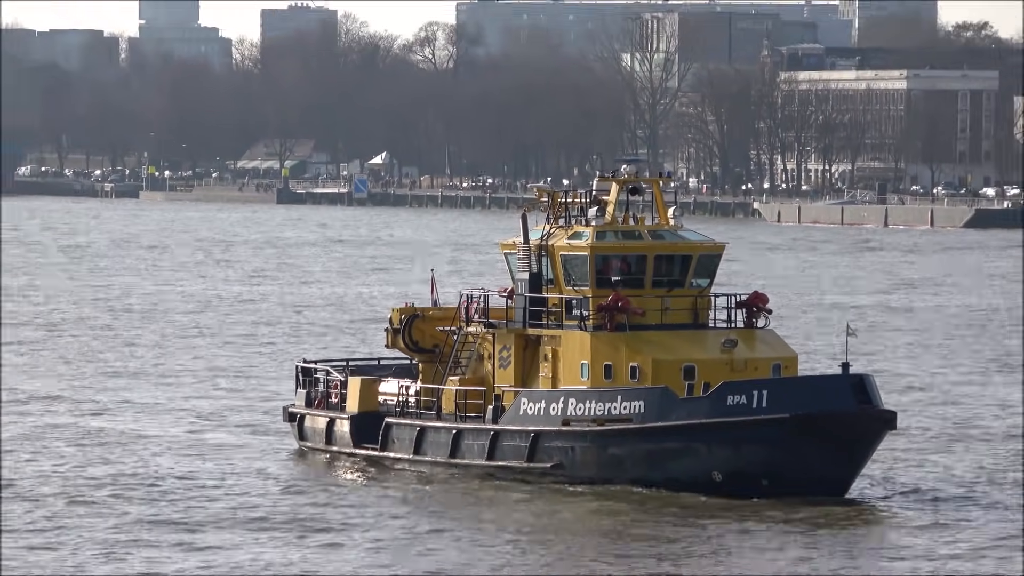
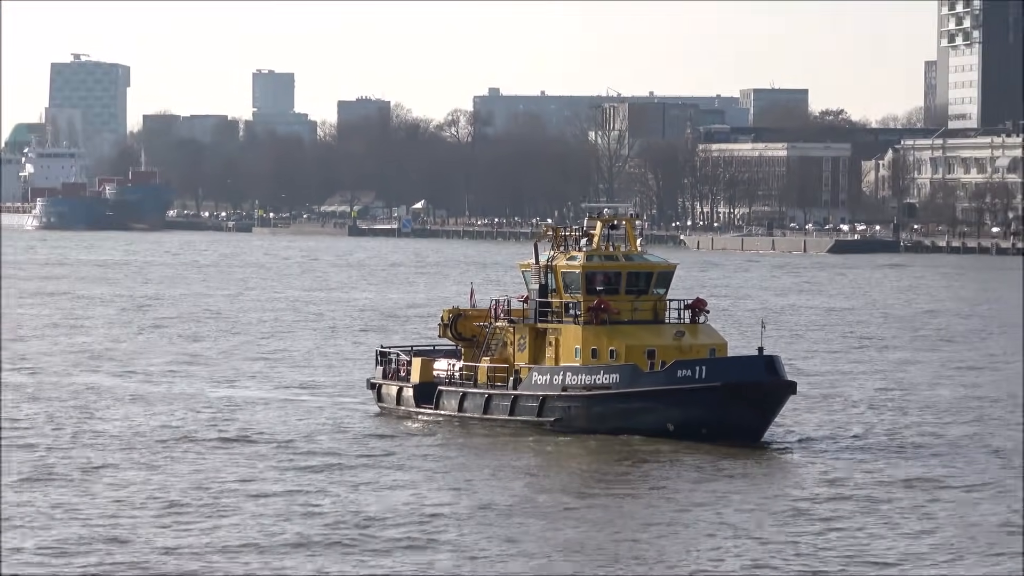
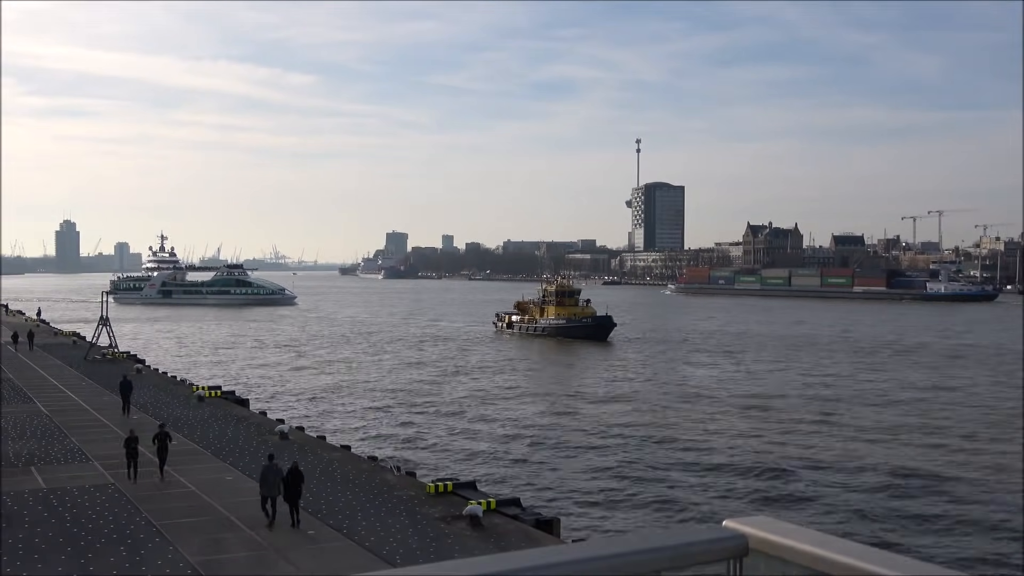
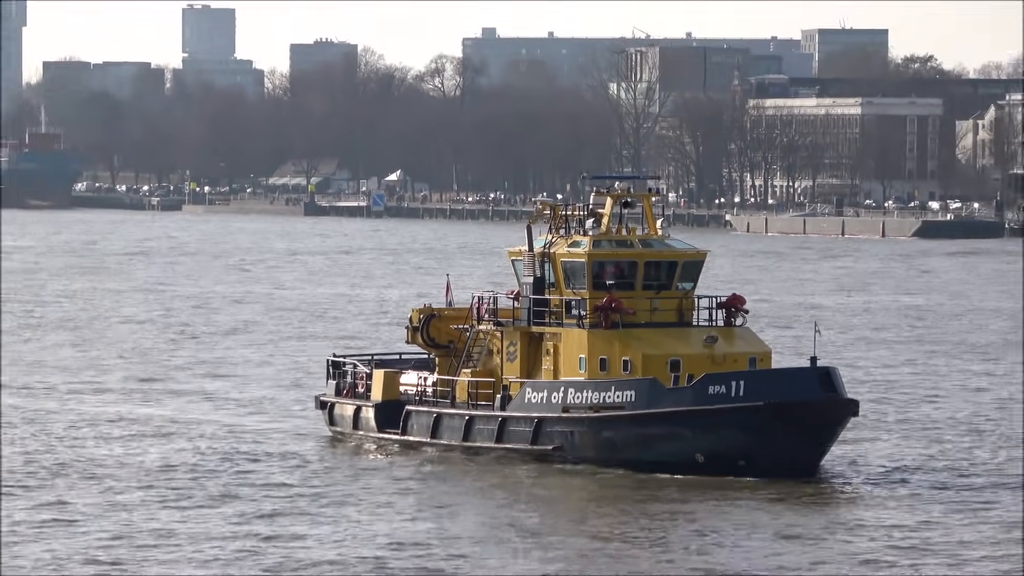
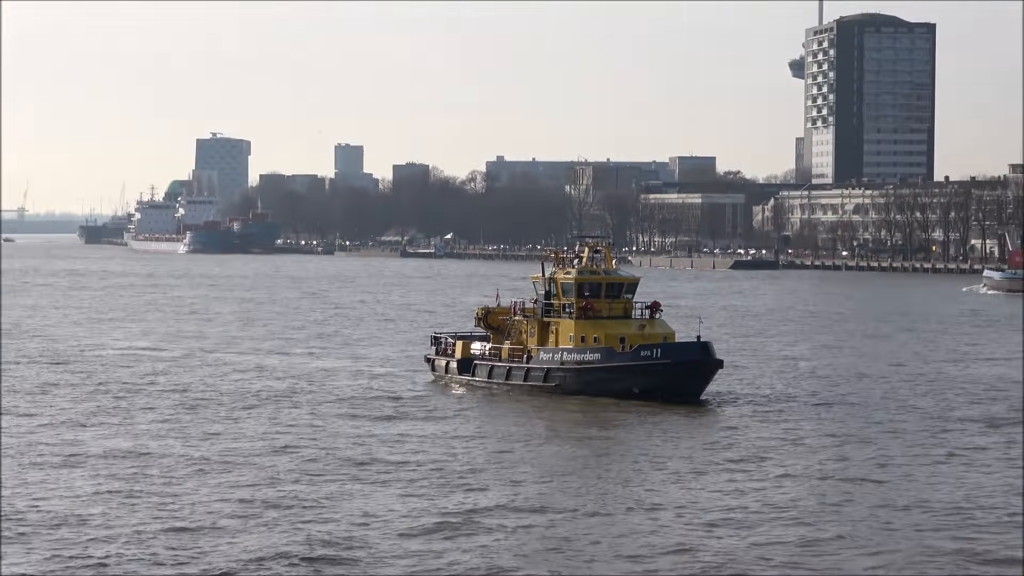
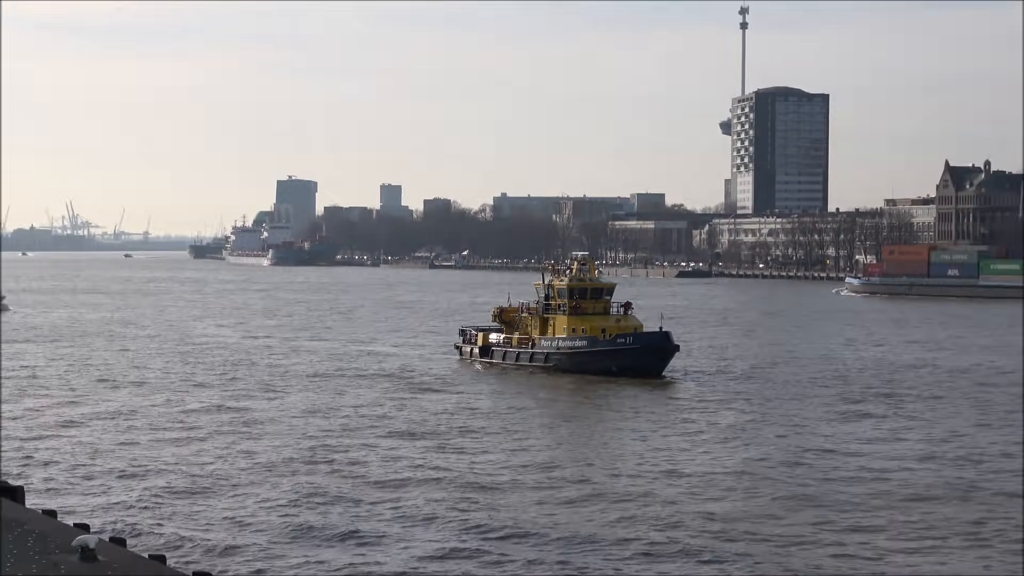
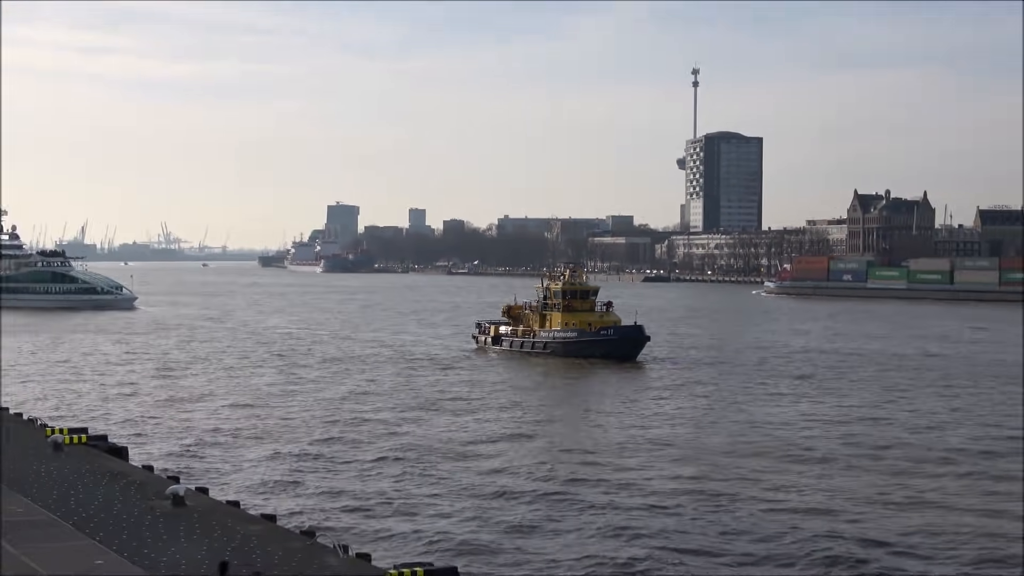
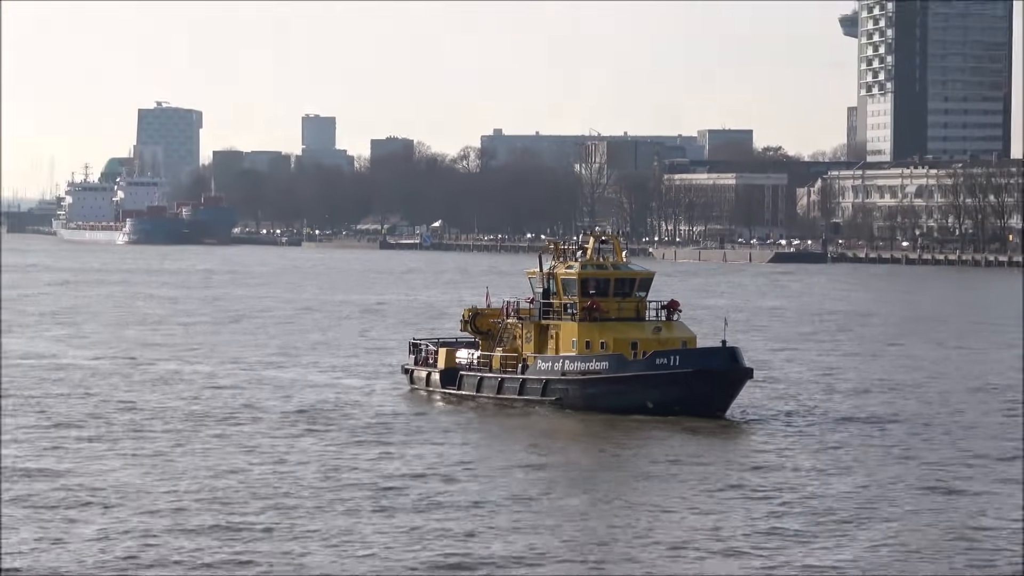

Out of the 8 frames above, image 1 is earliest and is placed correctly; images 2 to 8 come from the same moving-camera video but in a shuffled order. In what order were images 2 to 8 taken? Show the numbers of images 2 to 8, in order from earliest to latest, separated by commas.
4, 2, 8, 5, 6, 7, 3
